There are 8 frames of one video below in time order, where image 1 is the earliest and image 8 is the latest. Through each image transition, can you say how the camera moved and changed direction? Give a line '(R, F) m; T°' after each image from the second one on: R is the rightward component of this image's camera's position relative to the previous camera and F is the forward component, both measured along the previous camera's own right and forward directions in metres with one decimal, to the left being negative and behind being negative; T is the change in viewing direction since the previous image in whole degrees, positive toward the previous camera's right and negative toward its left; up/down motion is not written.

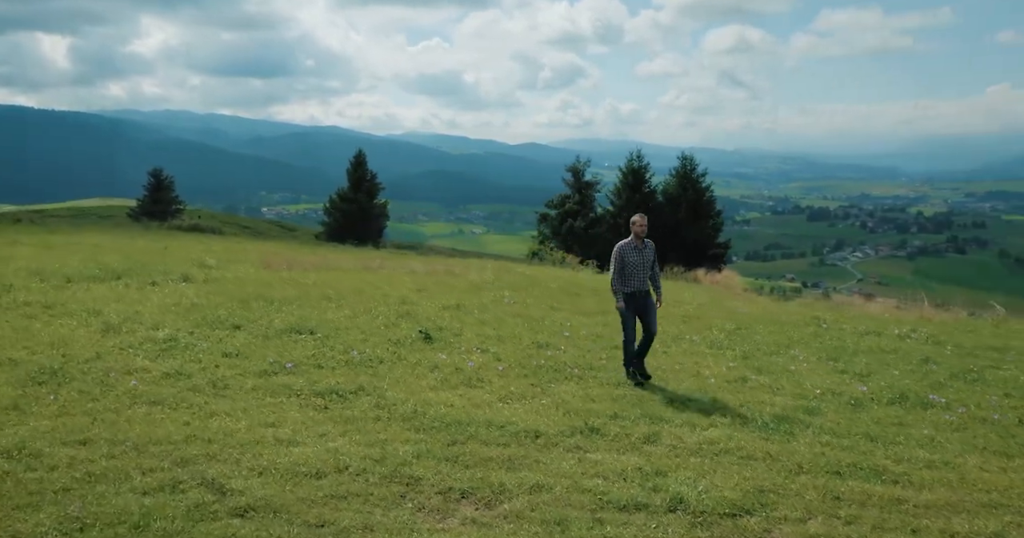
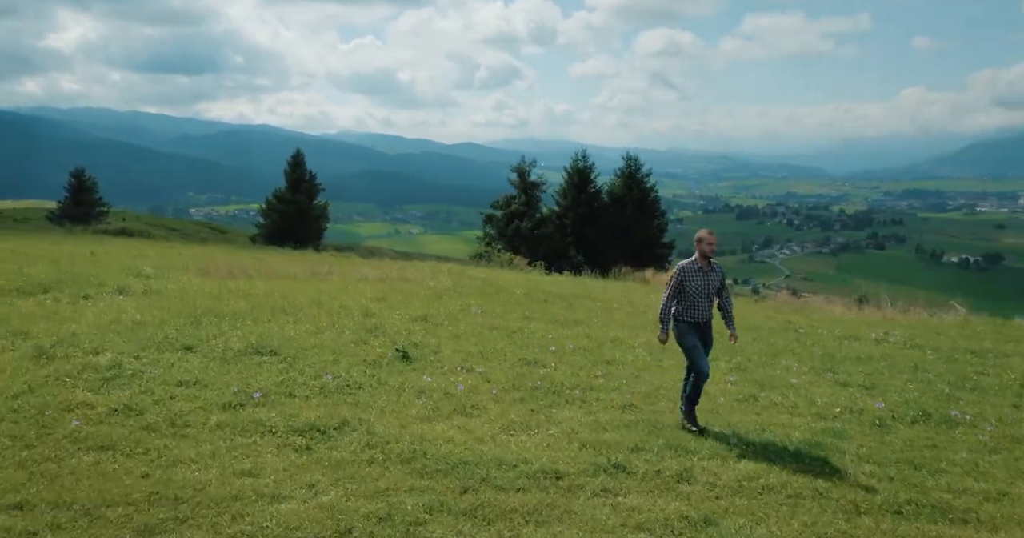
(-0.5, +0.9) m; +4°
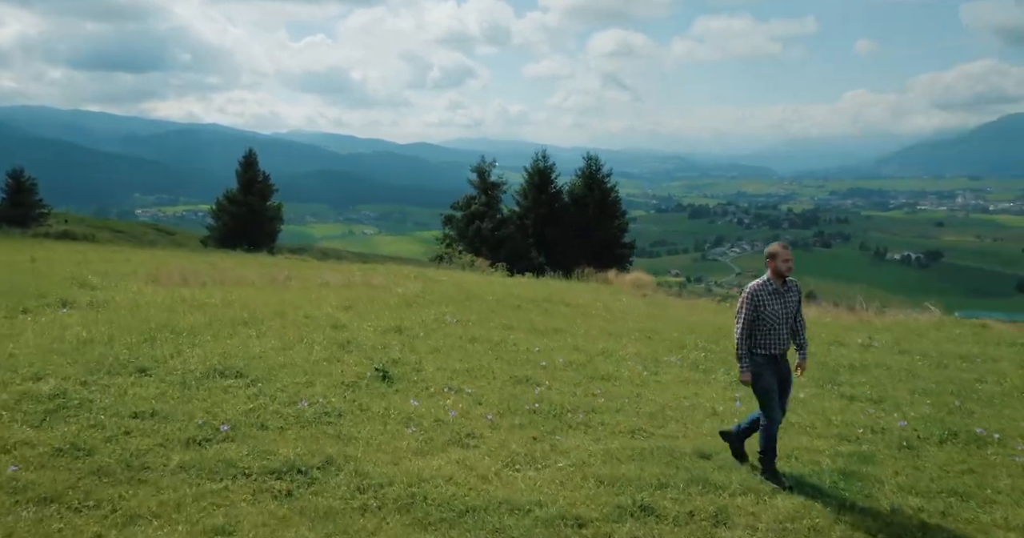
(-0.3, +0.7) m; +3°
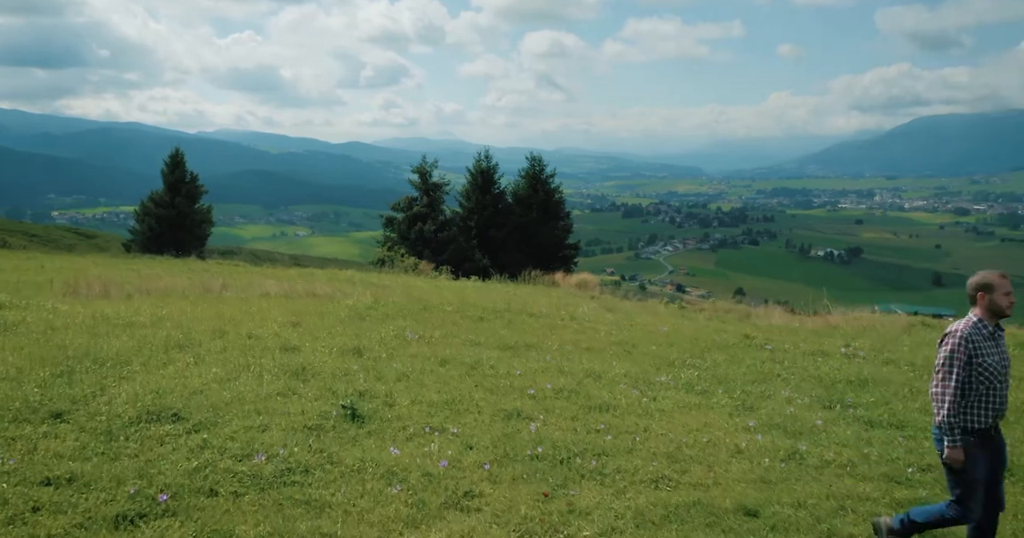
(-0.4, +1.1) m; +4°
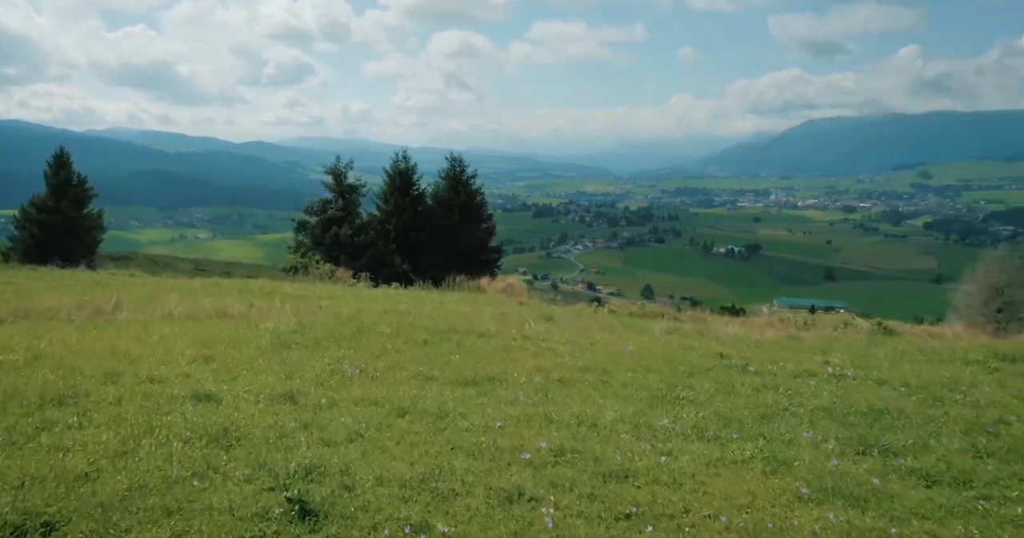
(-0.6, +1.8) m; +6°
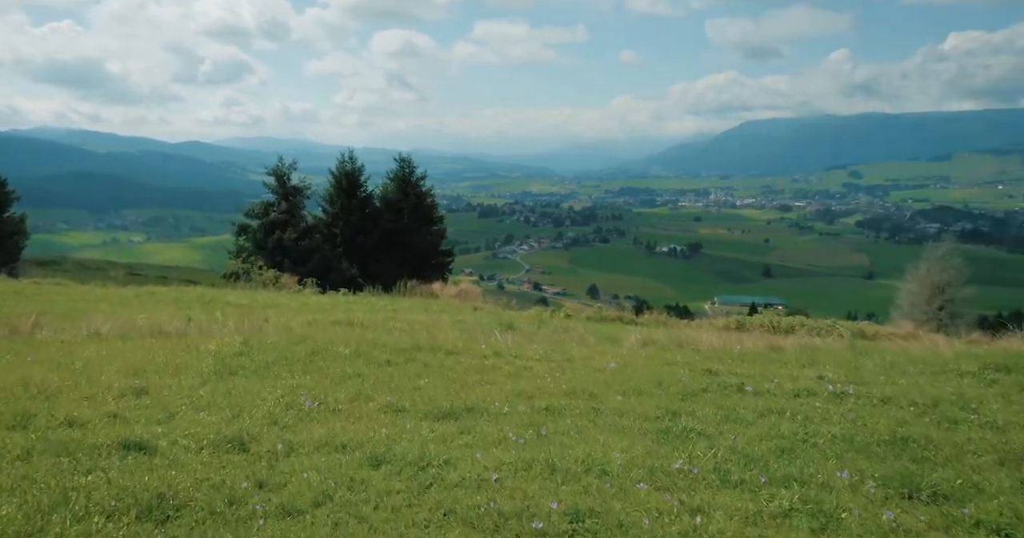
(-0.4, +1.2) m; +4°
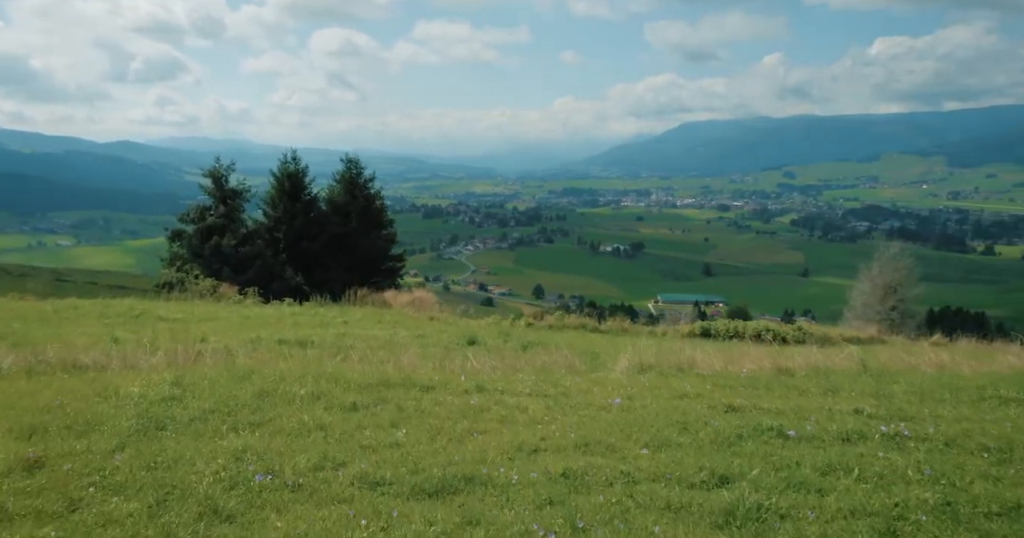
(-0.5, +2.0) m; +4°
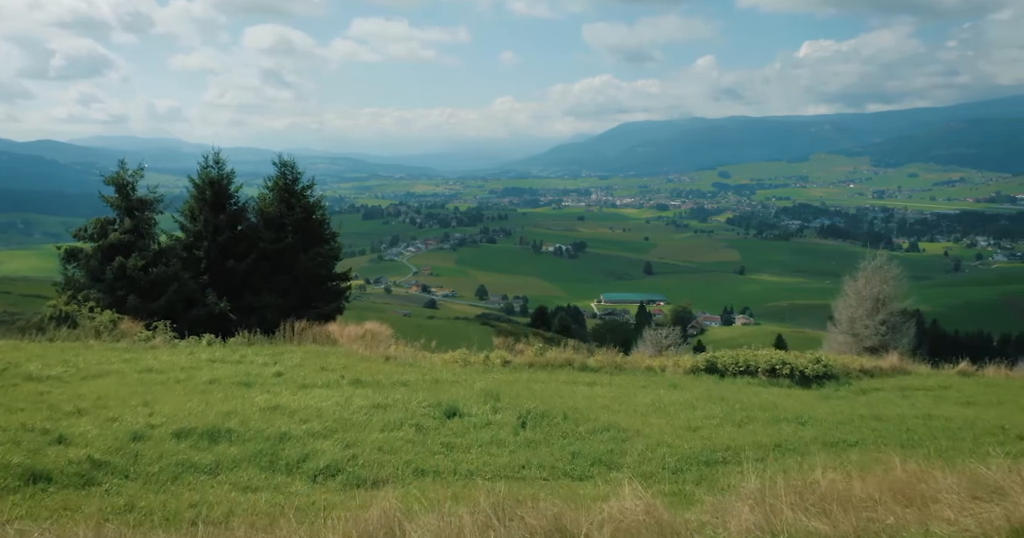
(-1.0, +6.2) m; +4°
